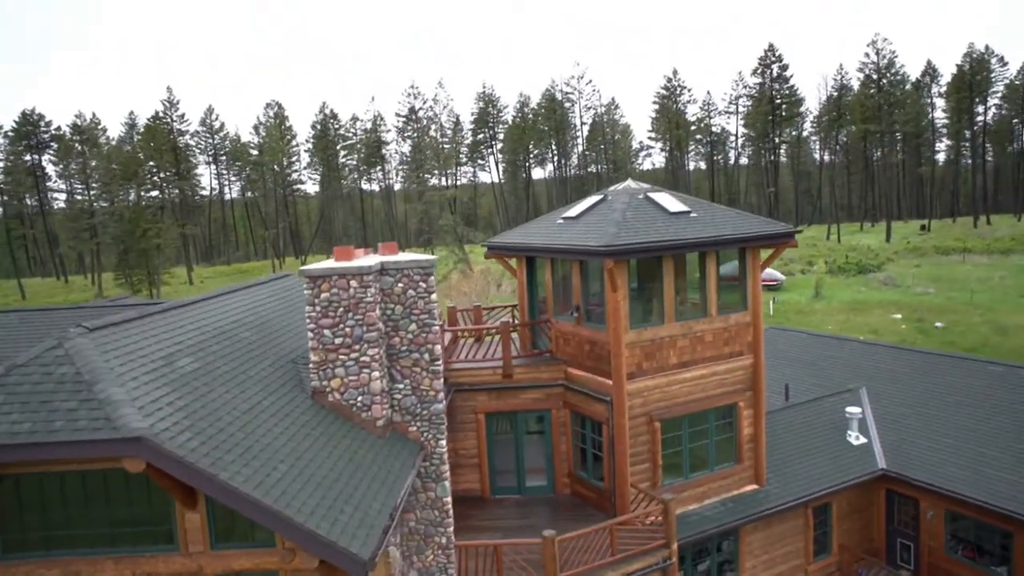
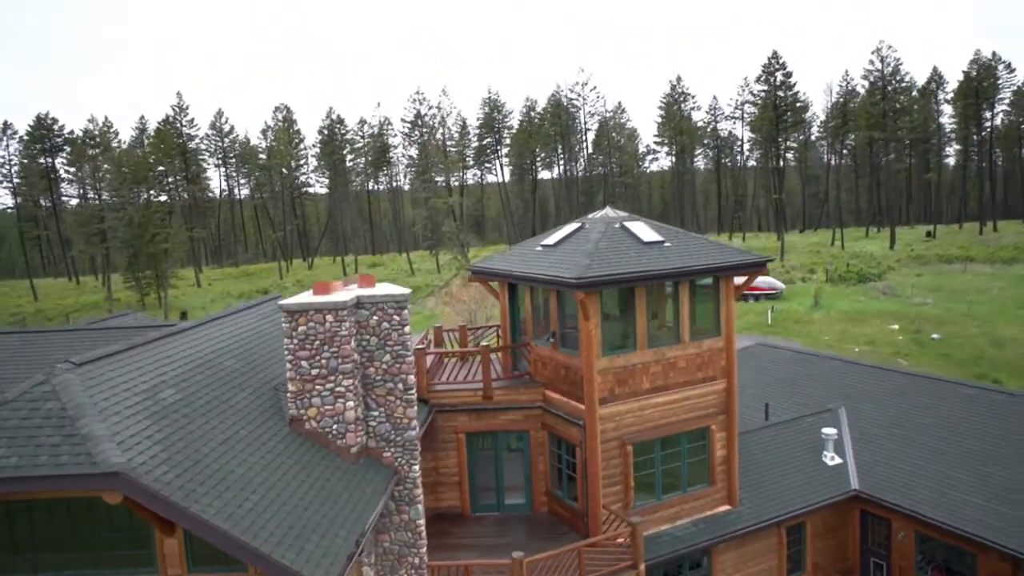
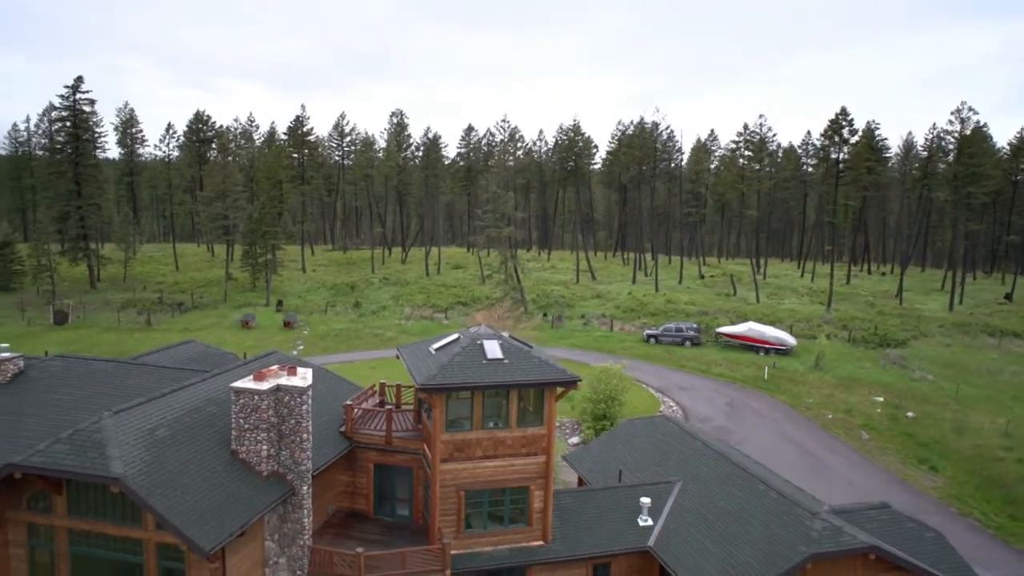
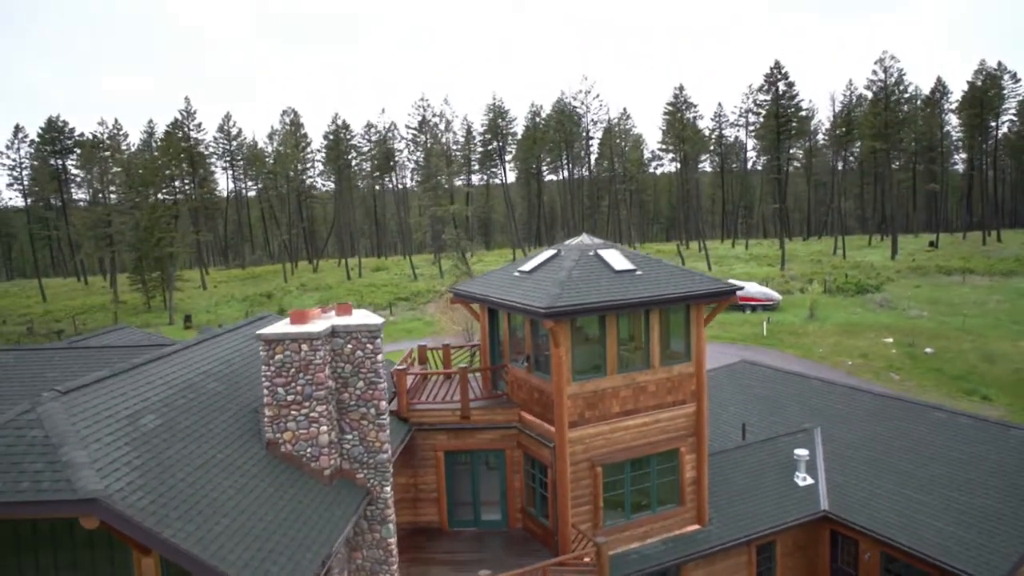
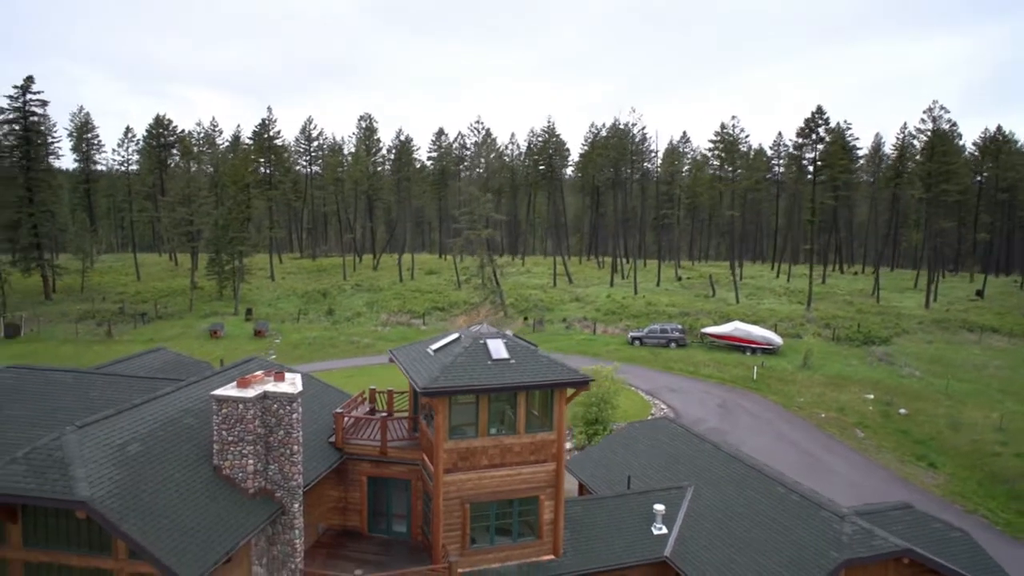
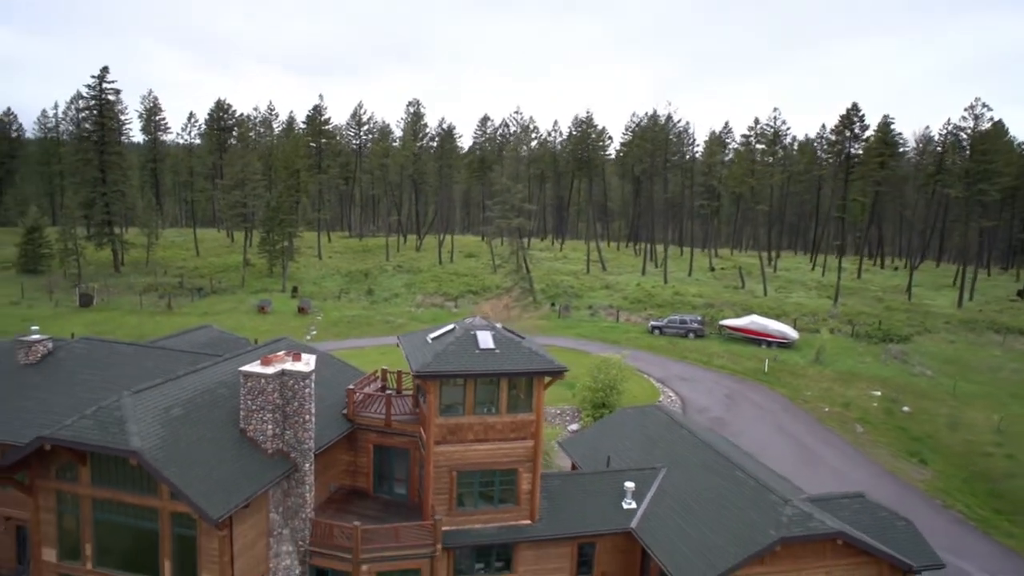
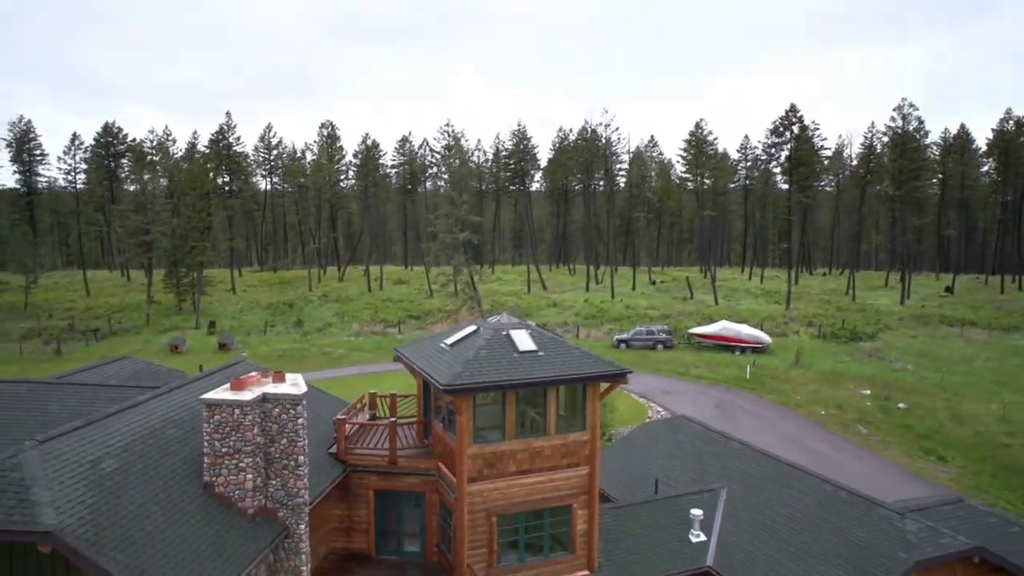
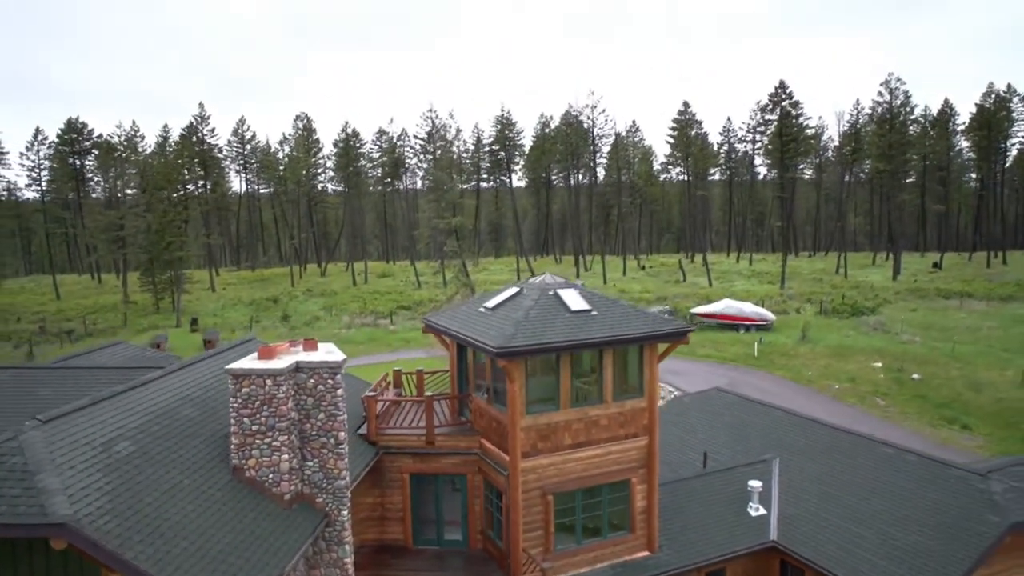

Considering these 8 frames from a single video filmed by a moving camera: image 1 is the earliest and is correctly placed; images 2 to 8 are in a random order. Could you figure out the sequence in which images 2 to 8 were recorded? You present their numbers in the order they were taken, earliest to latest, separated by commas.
2, 4, 8, 7, 5, 3, 6
